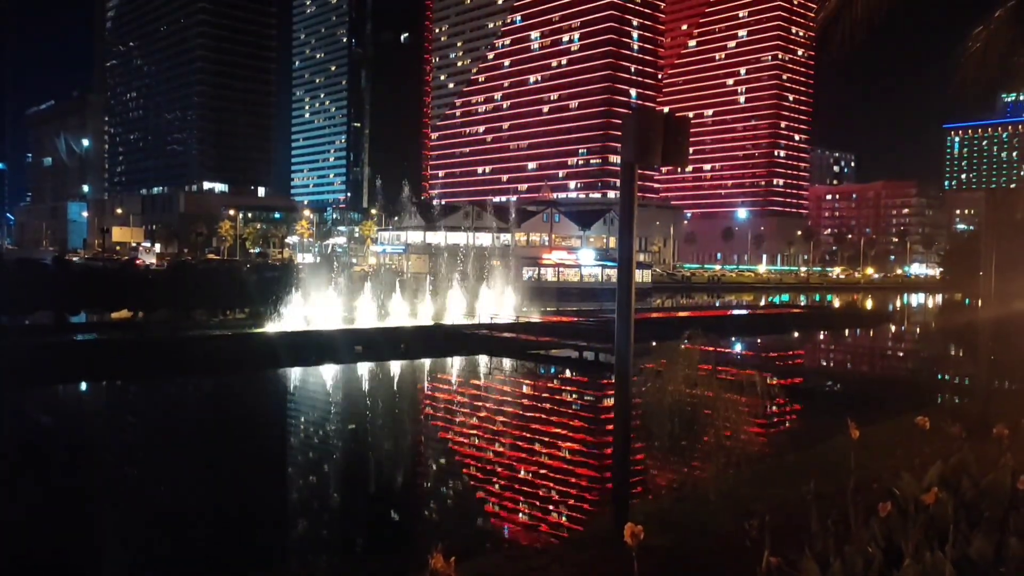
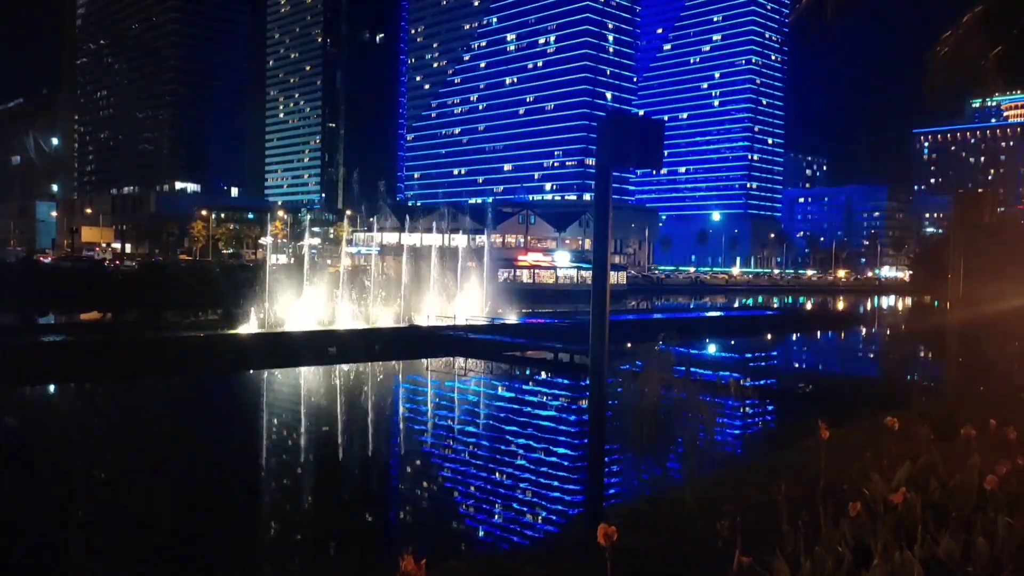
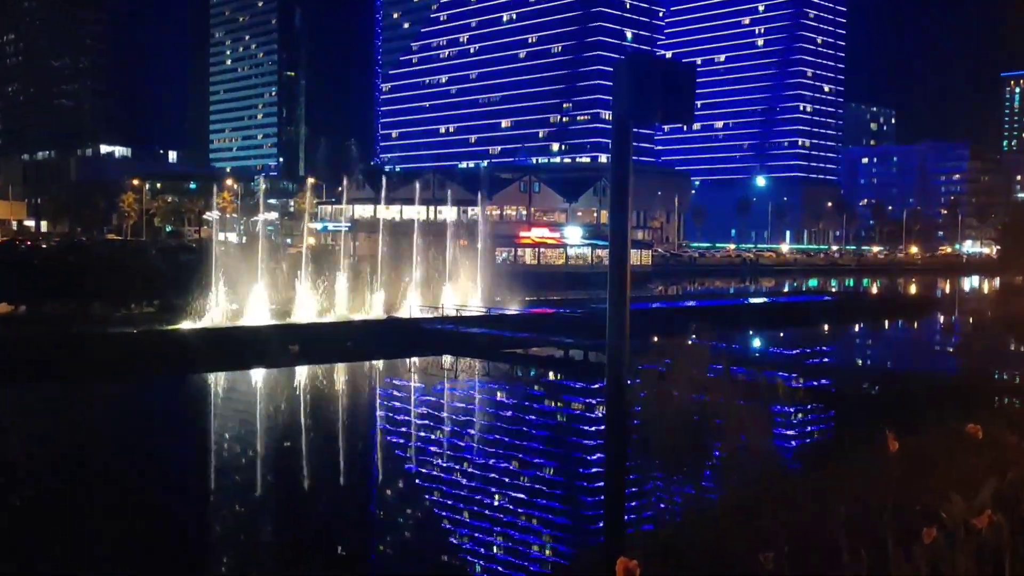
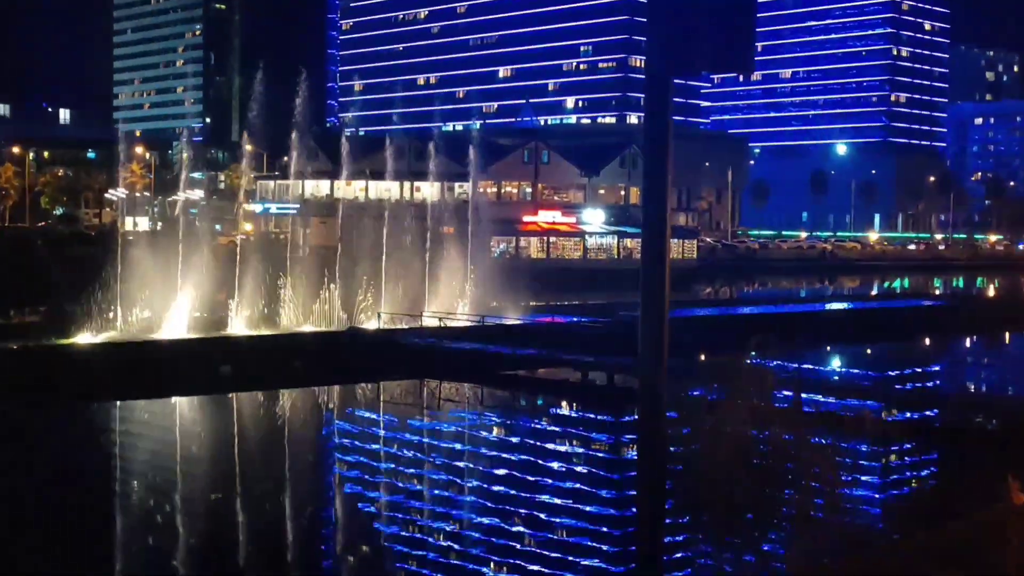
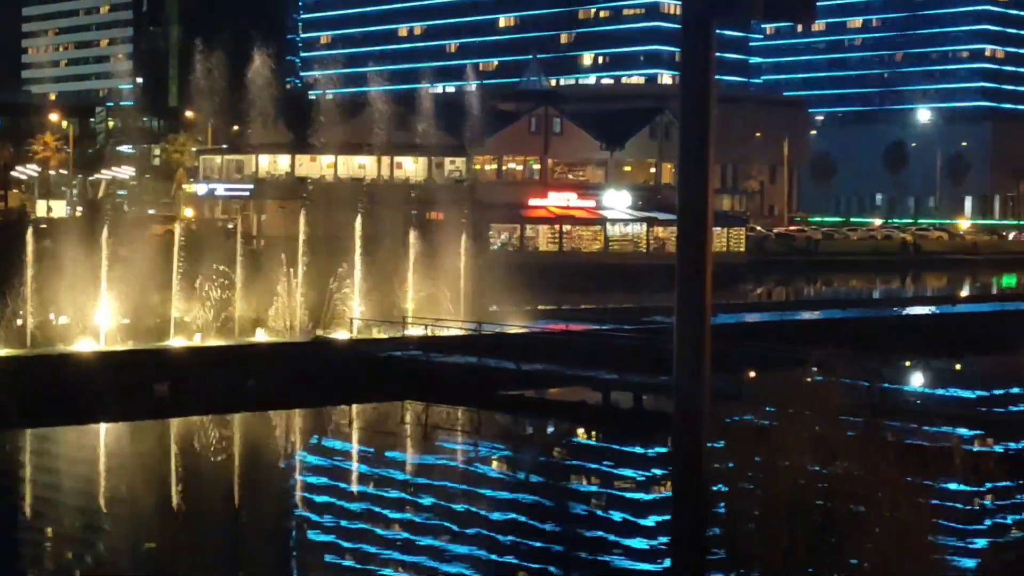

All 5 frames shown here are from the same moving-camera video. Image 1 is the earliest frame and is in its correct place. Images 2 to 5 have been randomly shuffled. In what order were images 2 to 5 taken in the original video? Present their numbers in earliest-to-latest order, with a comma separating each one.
2, 3, 4, 5
